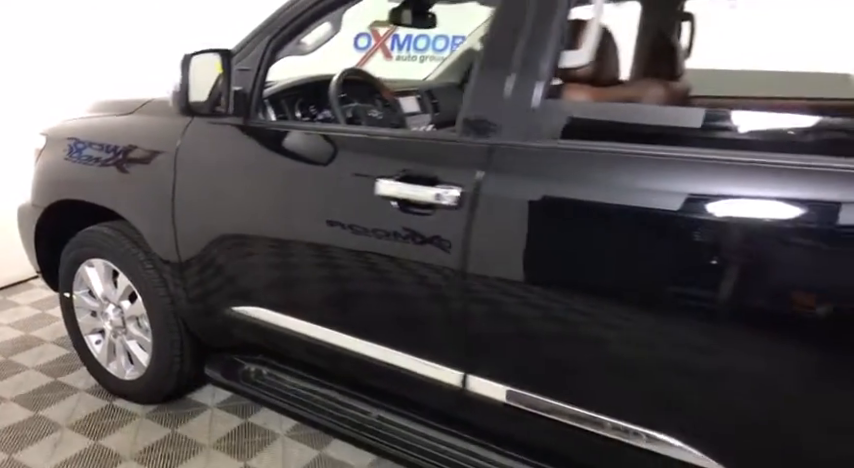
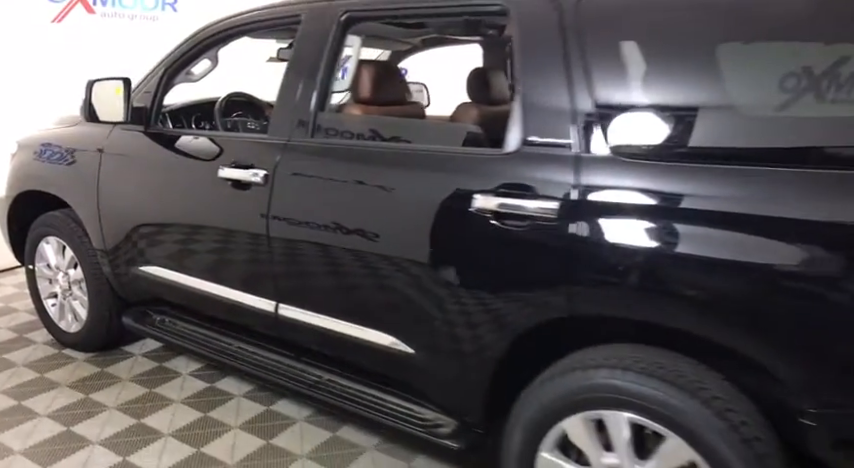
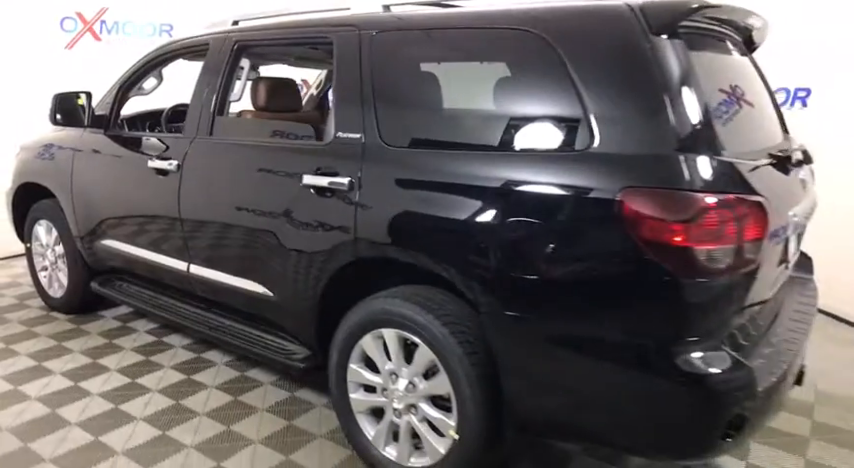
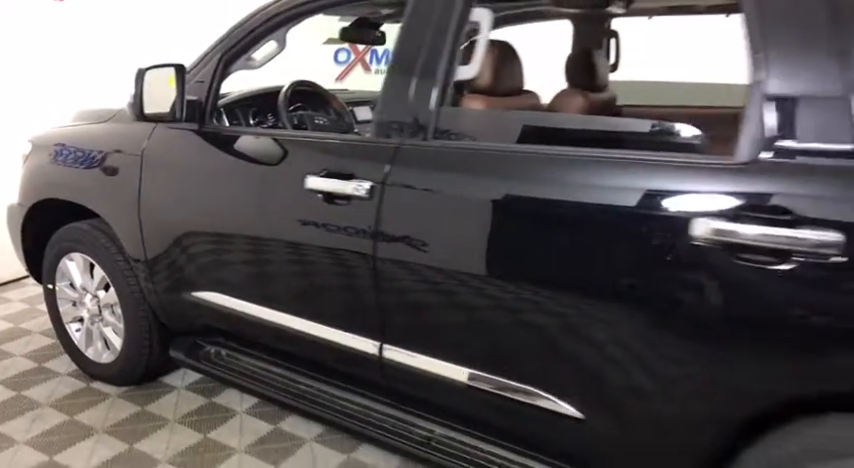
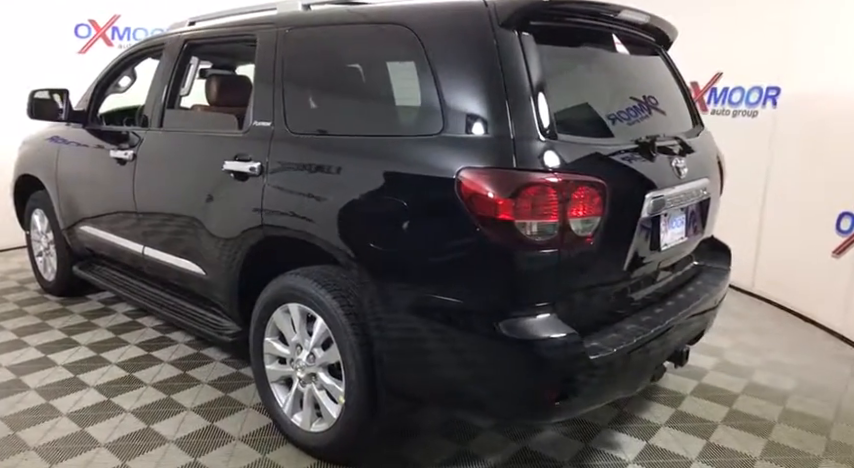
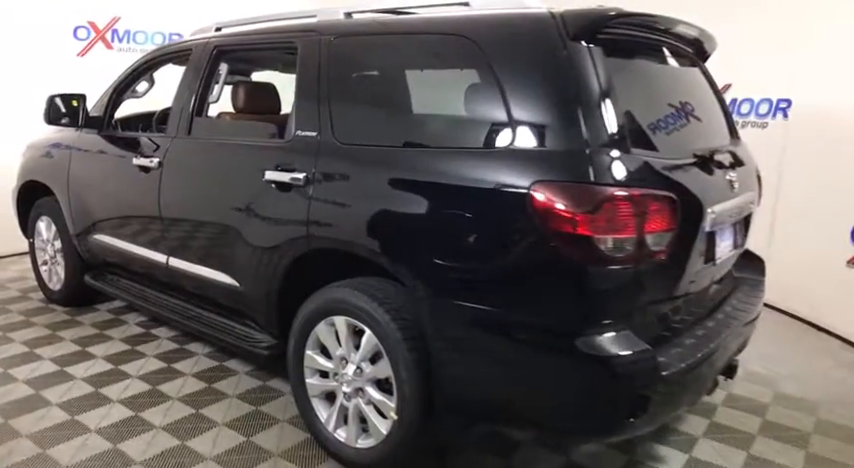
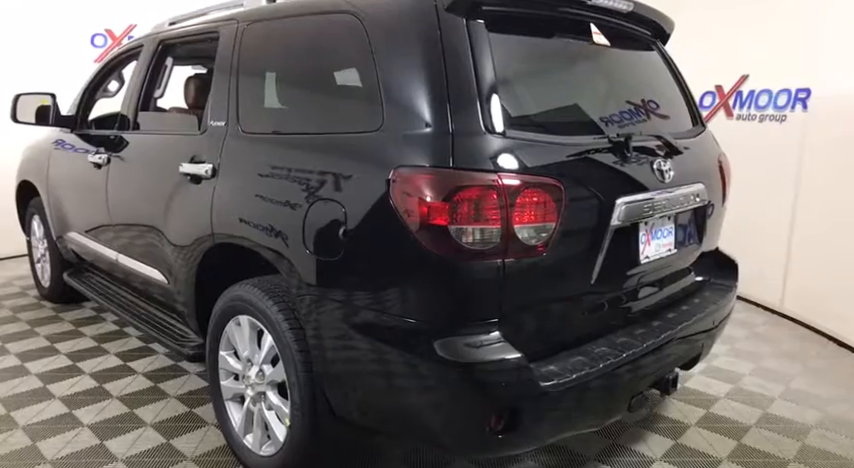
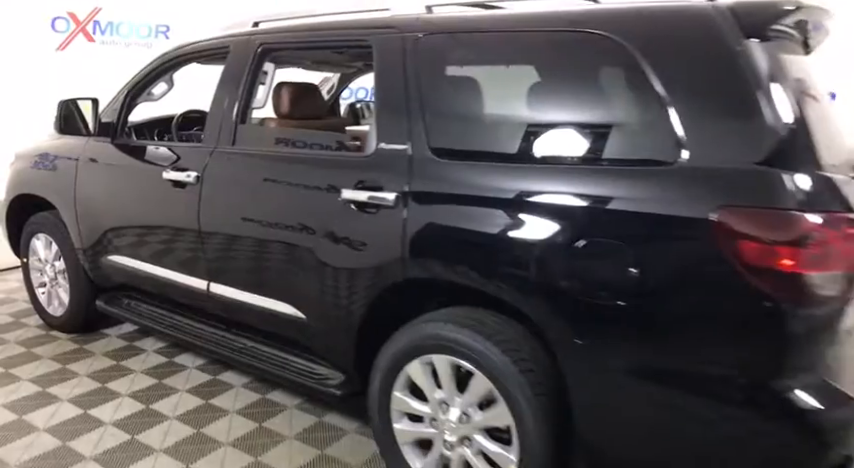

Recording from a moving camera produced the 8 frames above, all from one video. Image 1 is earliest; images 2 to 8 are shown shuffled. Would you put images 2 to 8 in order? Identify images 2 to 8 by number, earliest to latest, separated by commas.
4, 2, 8, 3, 6, 5, 7
